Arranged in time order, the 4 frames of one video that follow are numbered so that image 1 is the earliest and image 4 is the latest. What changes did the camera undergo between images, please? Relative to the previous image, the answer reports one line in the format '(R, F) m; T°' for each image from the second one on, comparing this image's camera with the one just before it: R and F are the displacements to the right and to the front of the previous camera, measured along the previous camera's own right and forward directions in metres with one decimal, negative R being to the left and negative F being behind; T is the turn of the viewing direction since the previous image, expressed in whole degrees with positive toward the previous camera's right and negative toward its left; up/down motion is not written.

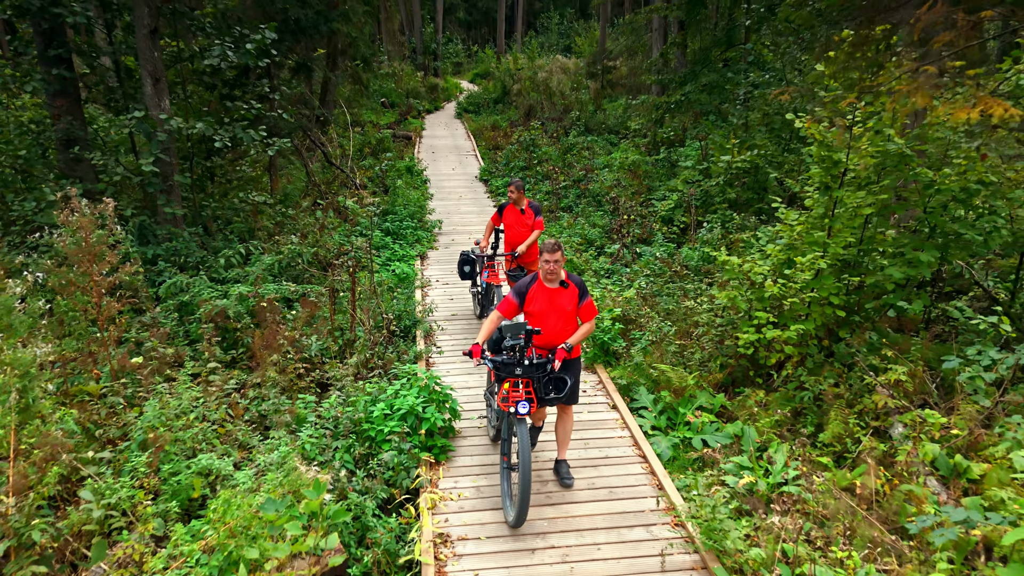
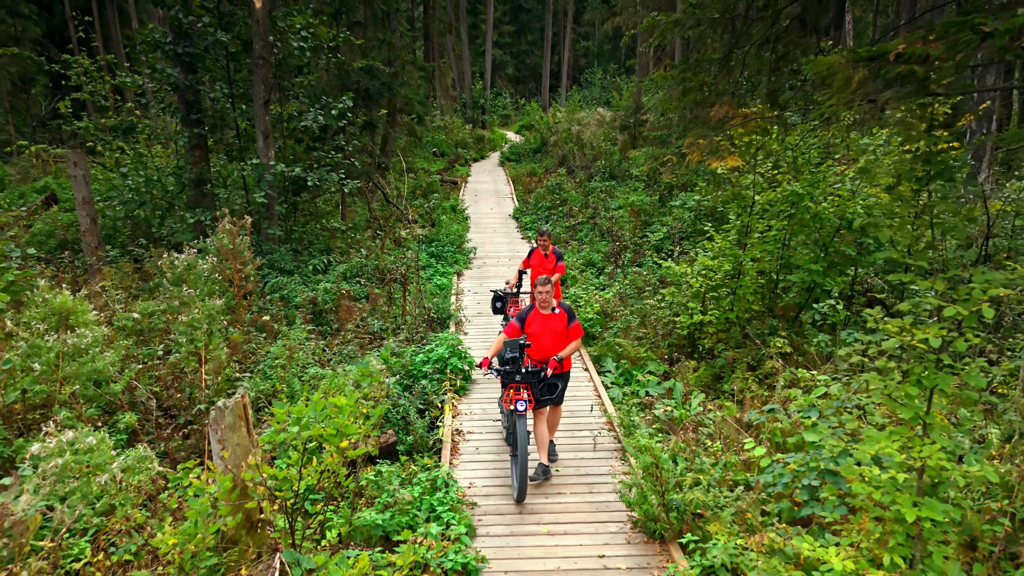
(+0.4, -2.0) m; -4°
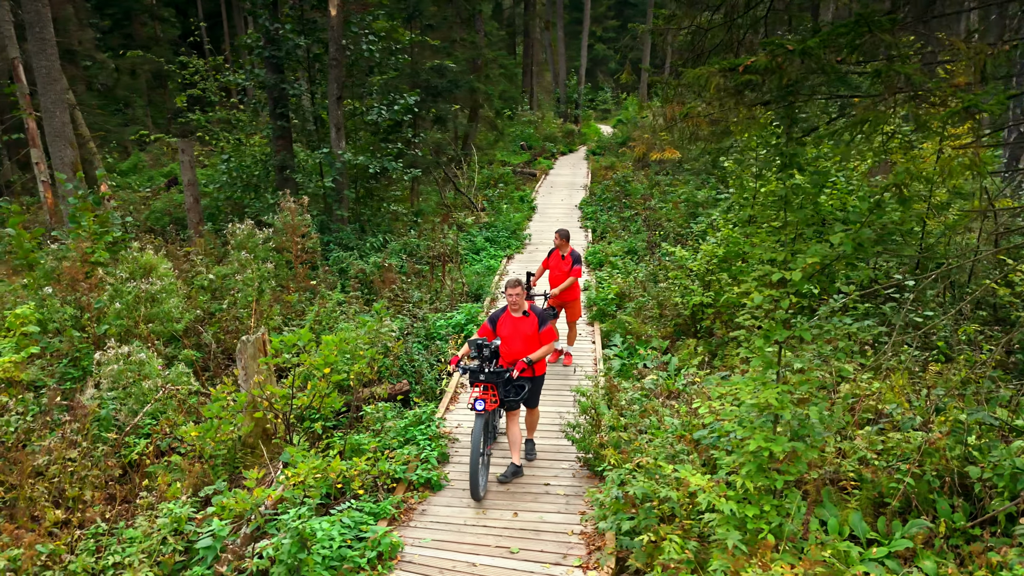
(+0.9, -0.8) m; -8°
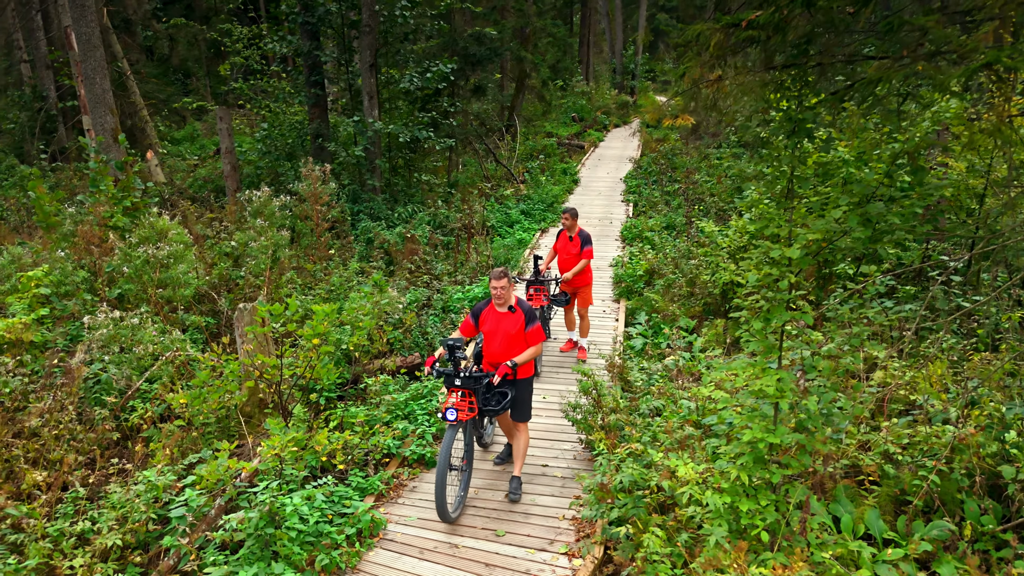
(+0.4, +0.2) m; -4°
